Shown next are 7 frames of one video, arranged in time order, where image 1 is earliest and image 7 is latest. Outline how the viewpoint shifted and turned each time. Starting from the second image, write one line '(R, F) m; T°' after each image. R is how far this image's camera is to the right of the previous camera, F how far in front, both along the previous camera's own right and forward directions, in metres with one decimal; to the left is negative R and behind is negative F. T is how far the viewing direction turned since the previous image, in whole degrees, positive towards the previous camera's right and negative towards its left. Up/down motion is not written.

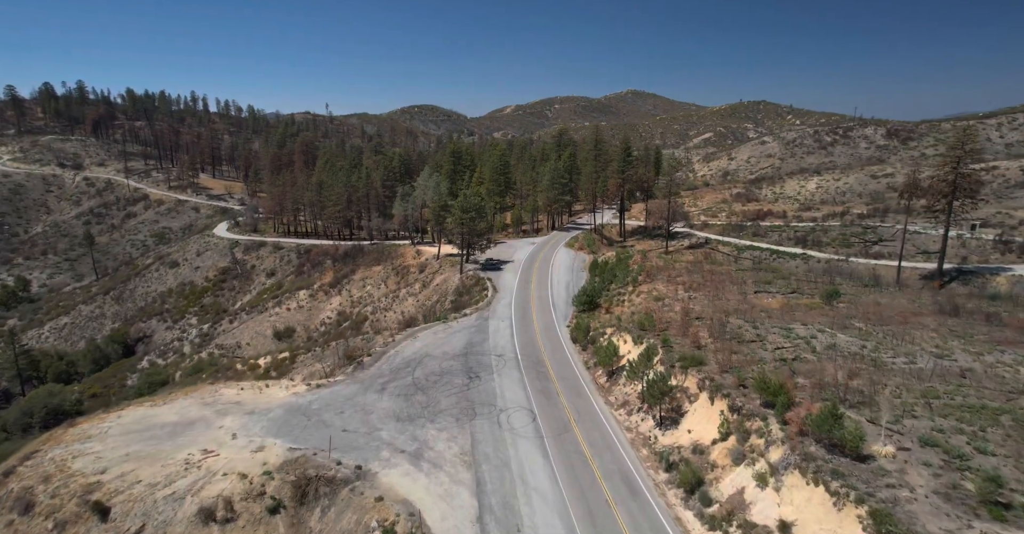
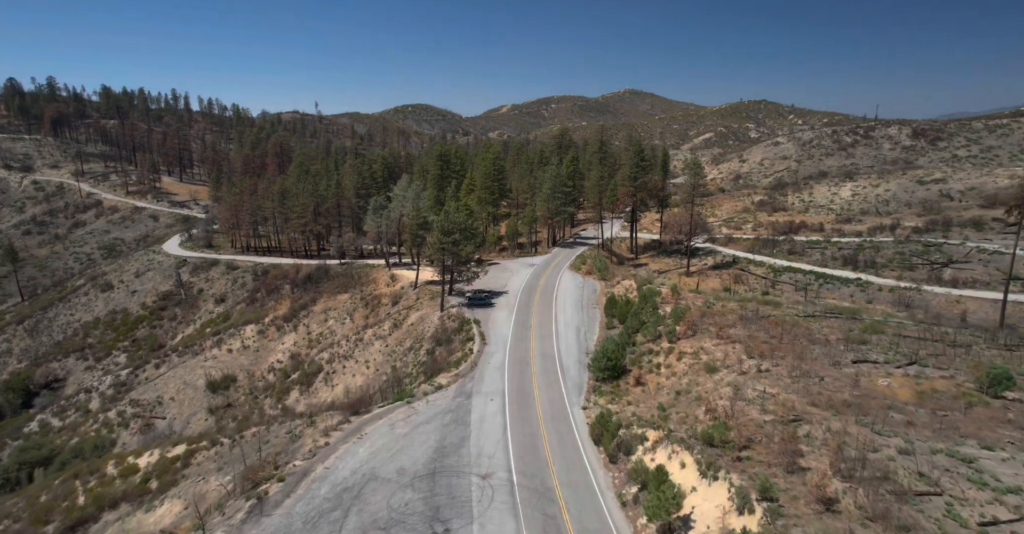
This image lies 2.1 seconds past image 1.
(+0.1, +11.4) m; 0°
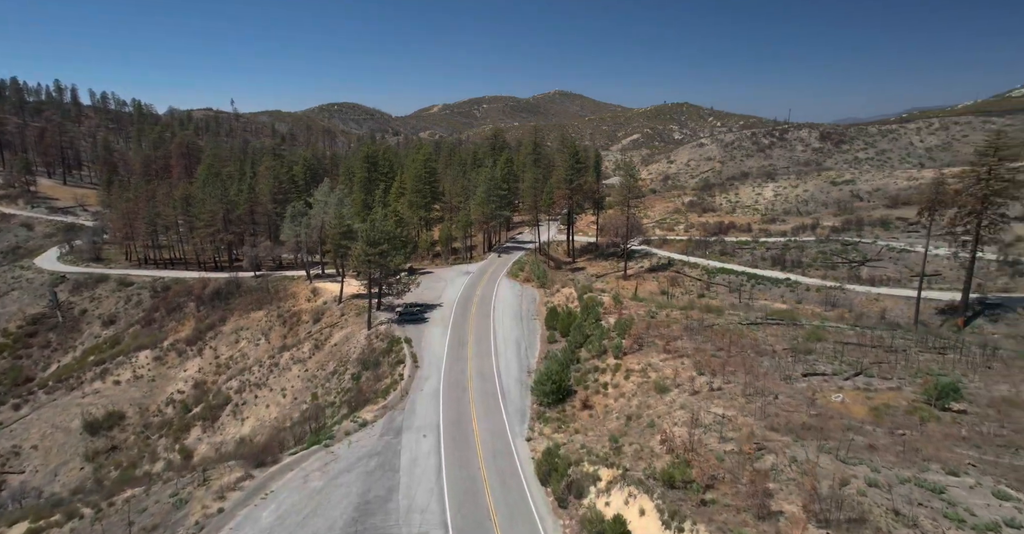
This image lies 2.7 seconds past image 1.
(0.0, +2.6) m; +6°
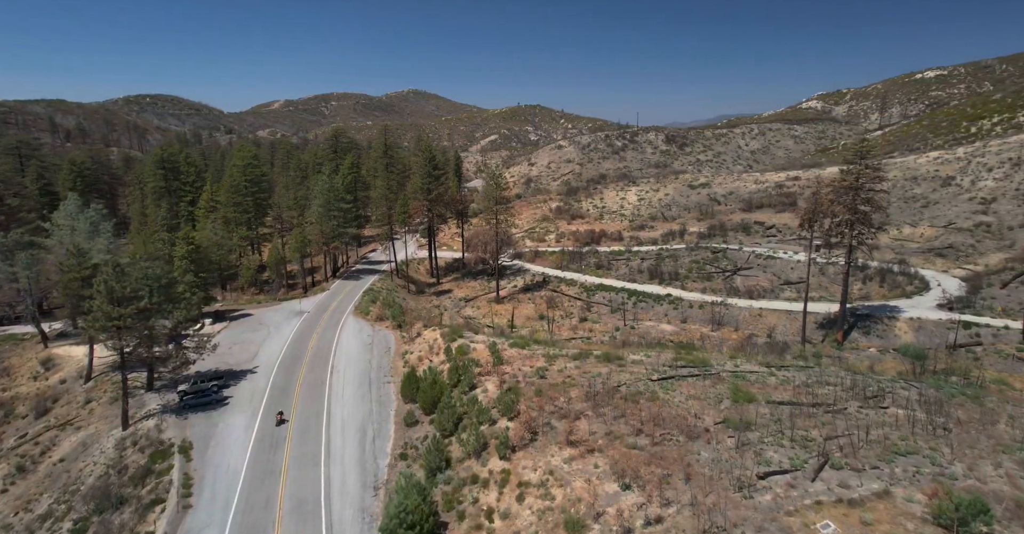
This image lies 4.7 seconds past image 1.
(+1.1, +9.6) m; +13°
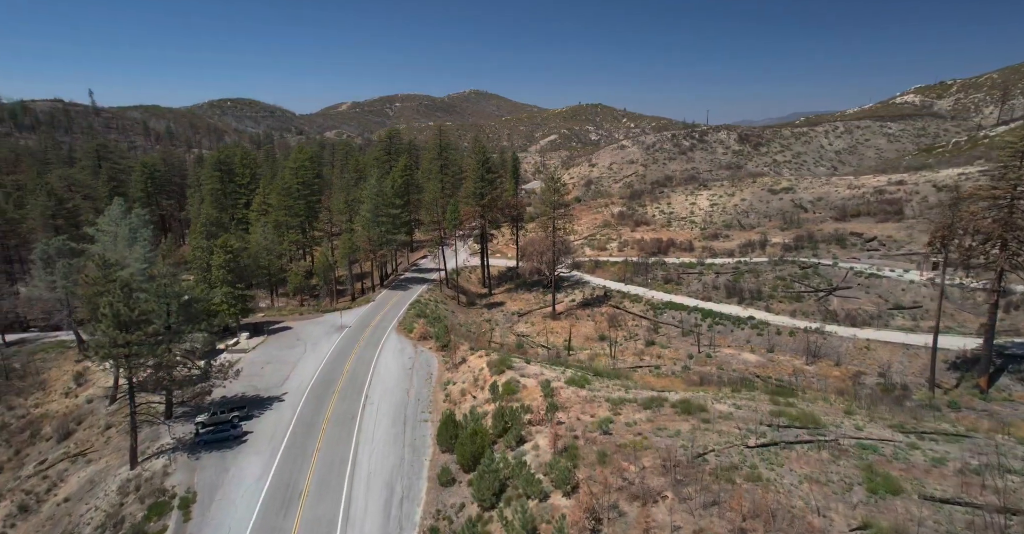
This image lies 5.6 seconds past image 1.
(0.0, +5.3) m; -5°
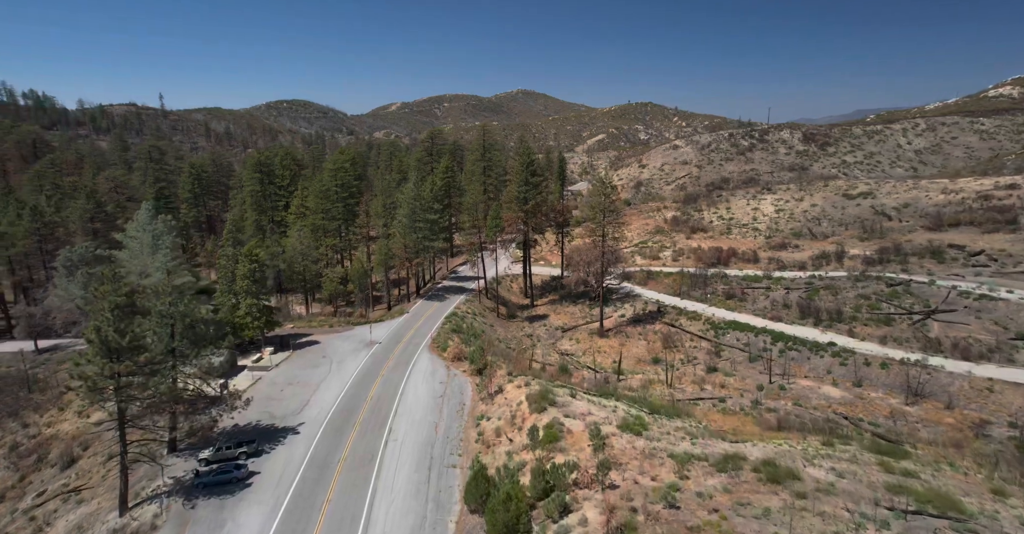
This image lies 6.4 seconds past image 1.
(0.0, +4.4) m; -4°
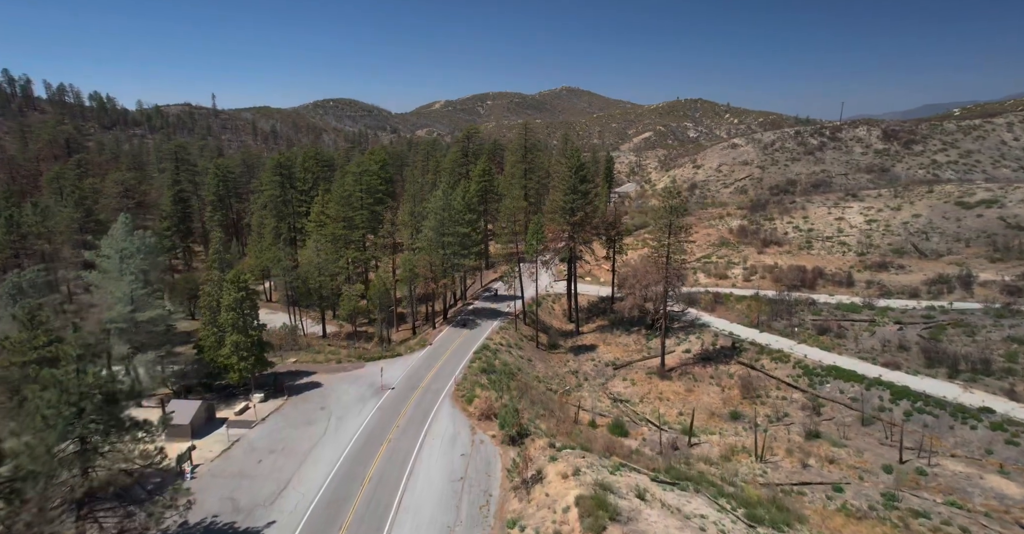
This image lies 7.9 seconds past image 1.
(-0.2, +8.6) m; -4°
